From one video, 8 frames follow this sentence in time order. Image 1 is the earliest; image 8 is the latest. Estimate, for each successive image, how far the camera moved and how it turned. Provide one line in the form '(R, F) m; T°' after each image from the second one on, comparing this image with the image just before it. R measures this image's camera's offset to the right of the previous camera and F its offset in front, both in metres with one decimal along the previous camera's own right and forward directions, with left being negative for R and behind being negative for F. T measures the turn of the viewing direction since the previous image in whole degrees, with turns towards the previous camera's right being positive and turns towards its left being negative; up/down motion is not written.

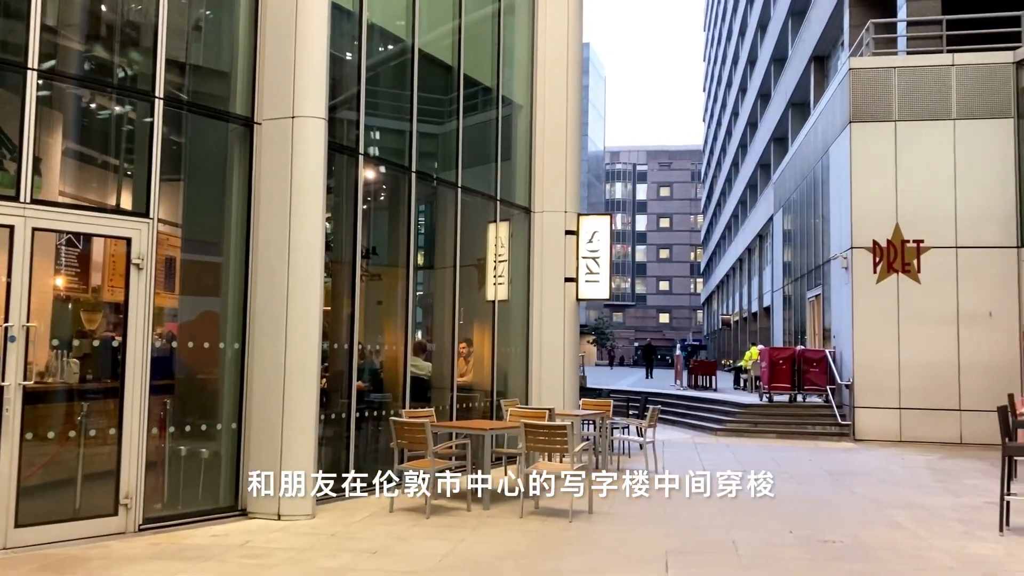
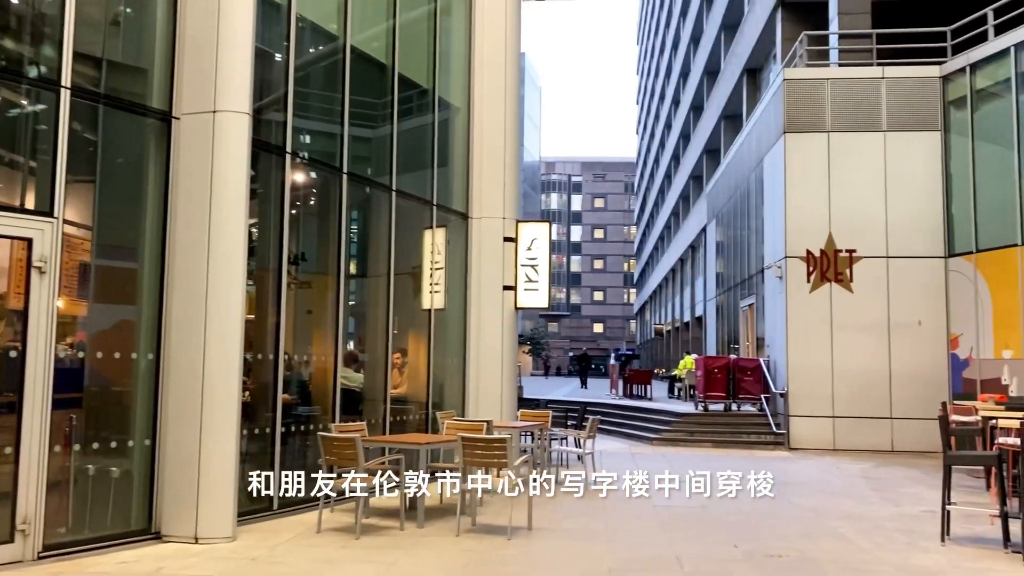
(0.0, +0.4) m; +4°
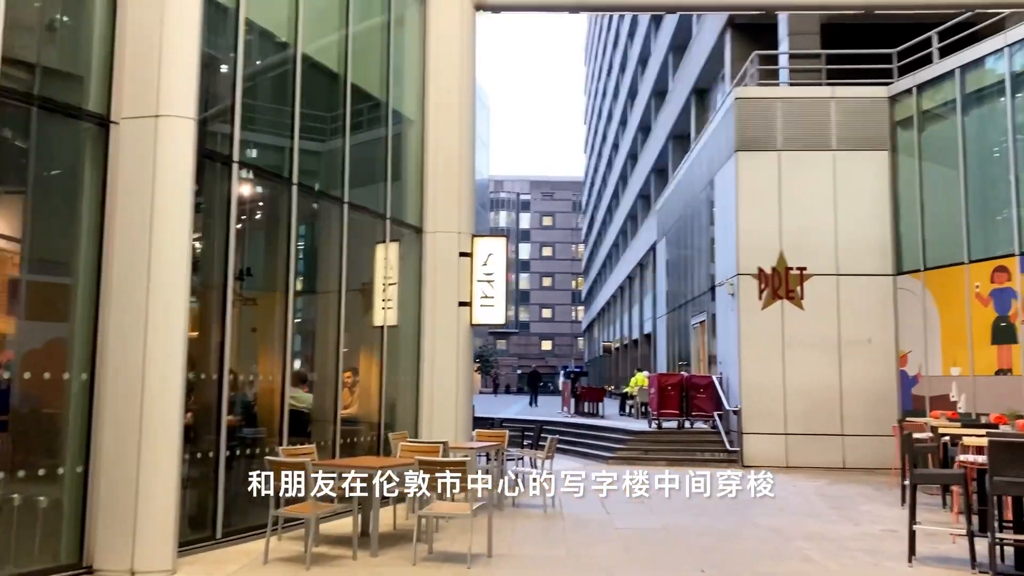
(-0.1, +0.3) m; +4°
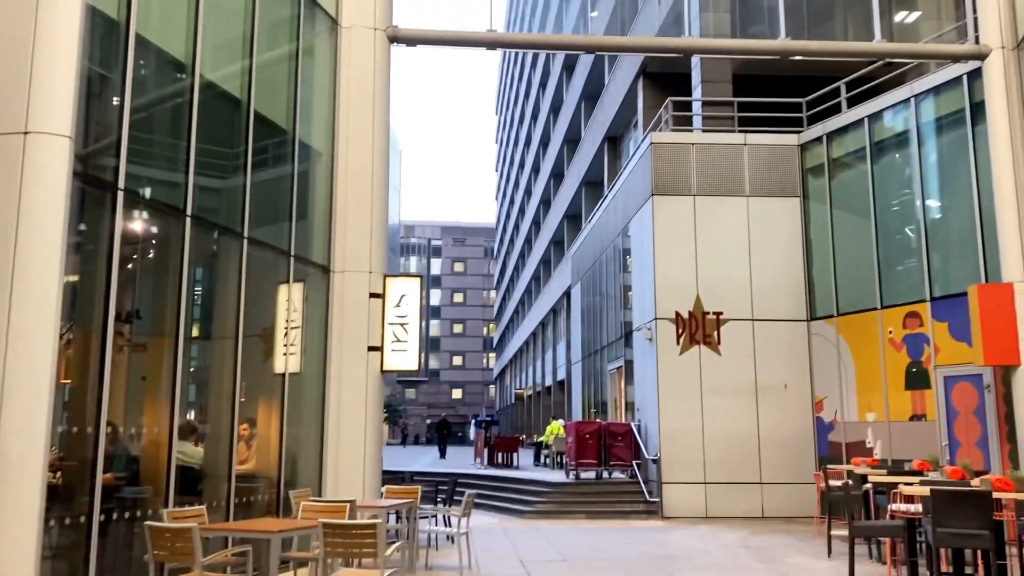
(-0.1, +0.7) m; +6°
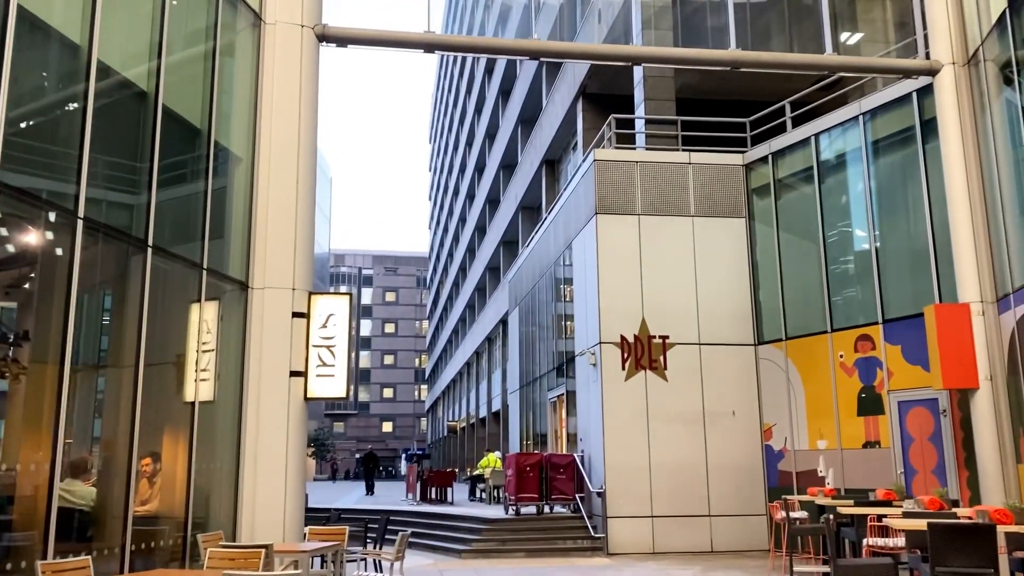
(-0.1, +1.0) m; +5°
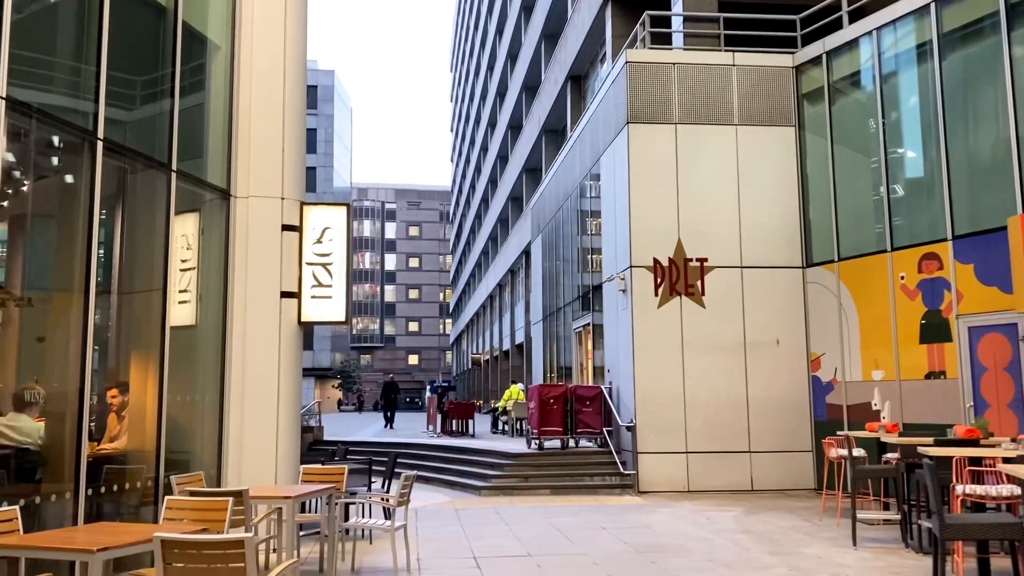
(0.0, +1.5) m; -2°
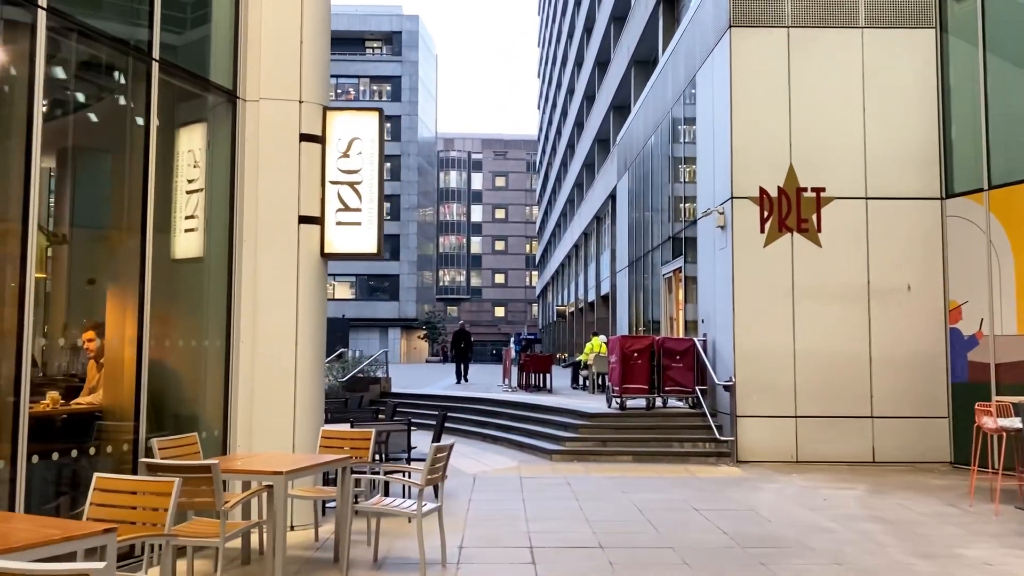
(+0.2, +2.0) m; -6°
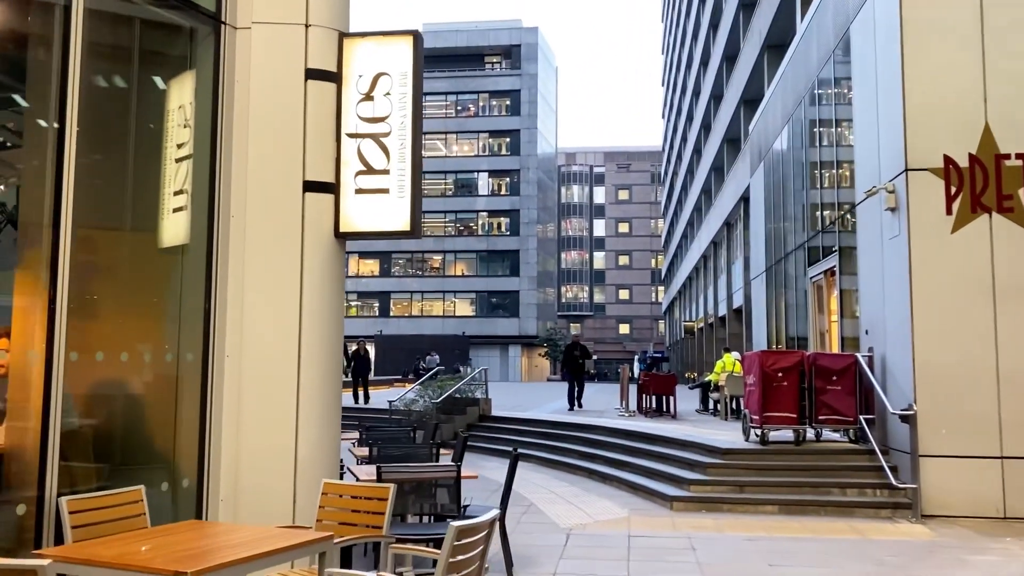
(+0.2, +2.5) m; -8°
